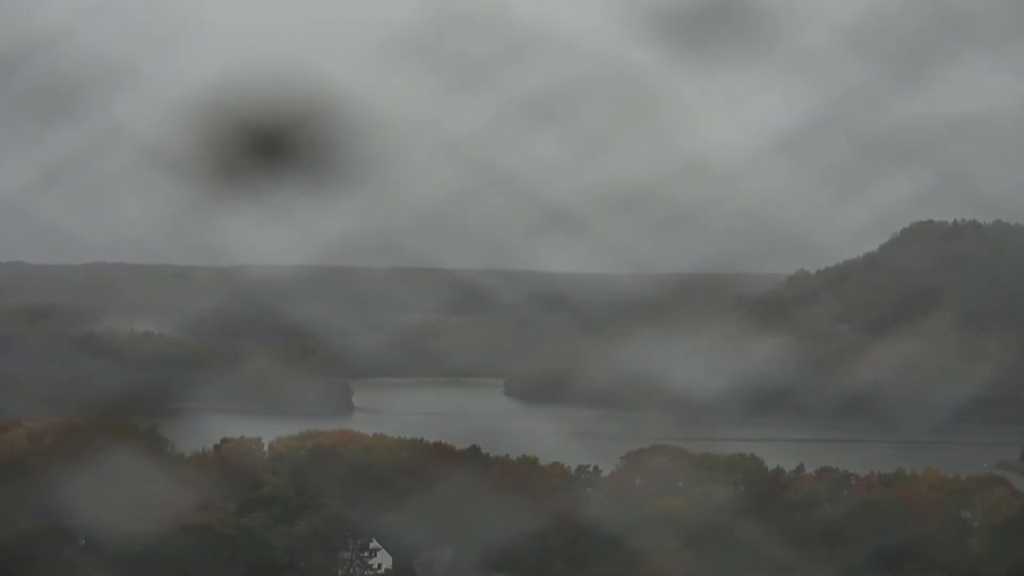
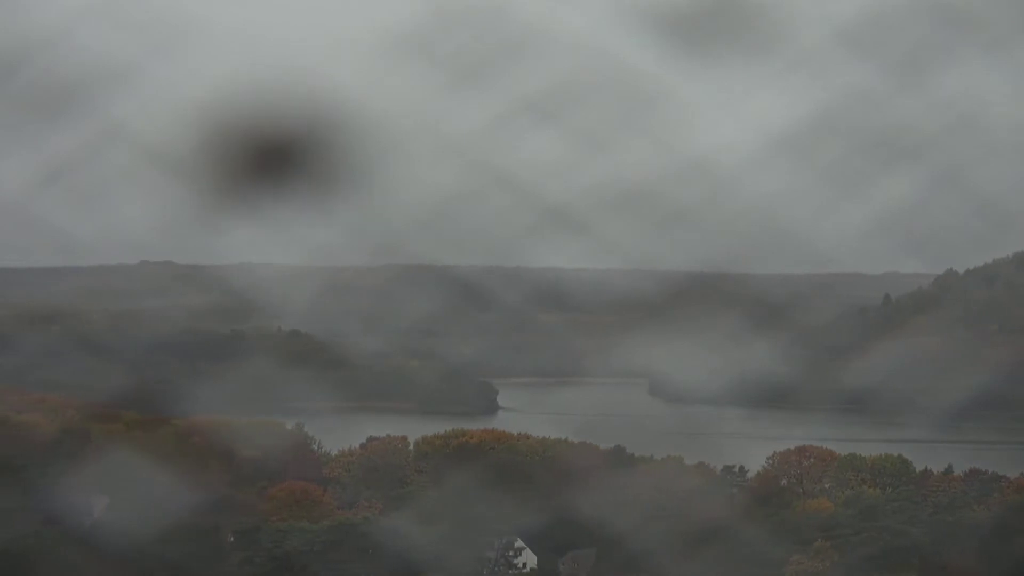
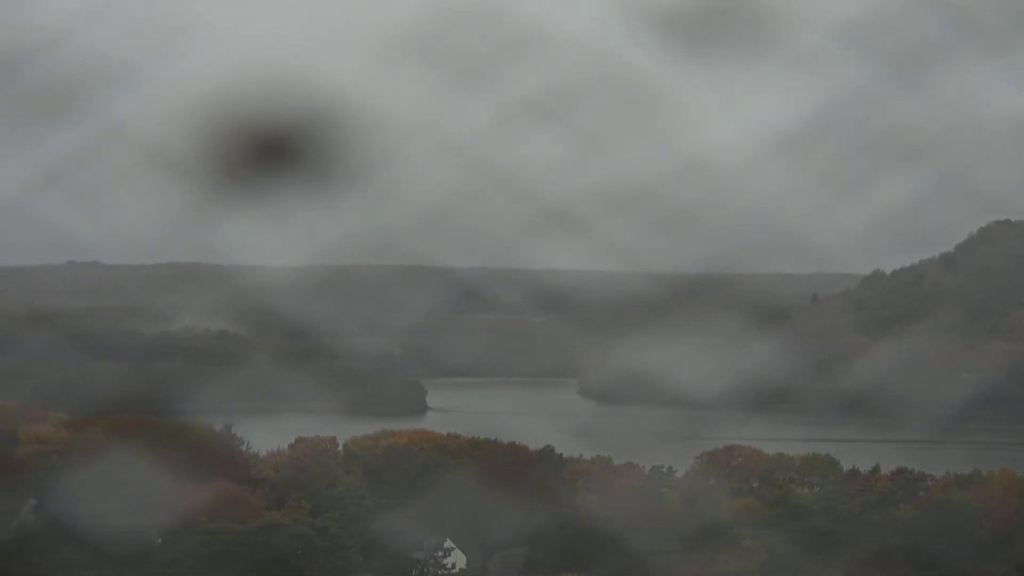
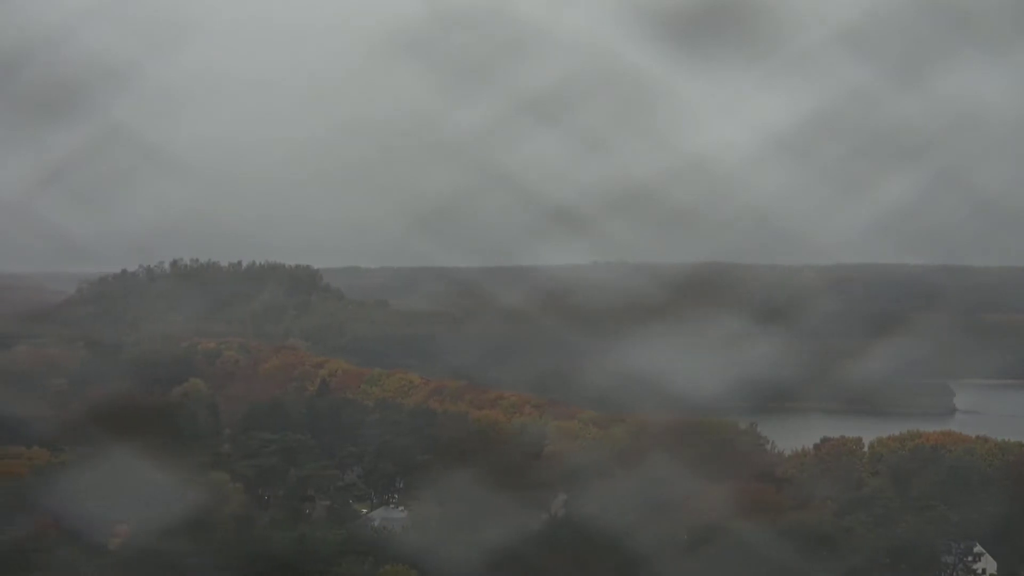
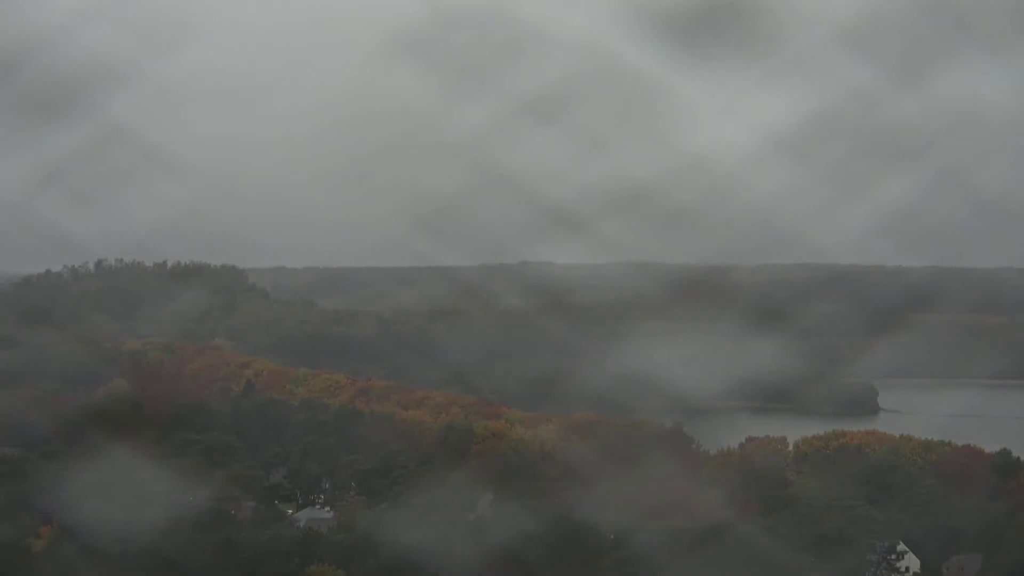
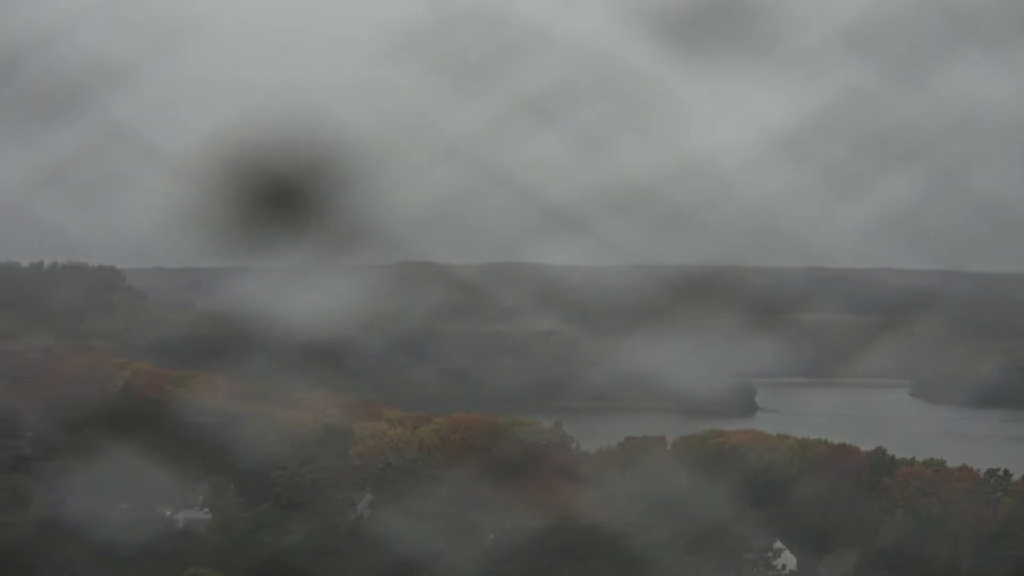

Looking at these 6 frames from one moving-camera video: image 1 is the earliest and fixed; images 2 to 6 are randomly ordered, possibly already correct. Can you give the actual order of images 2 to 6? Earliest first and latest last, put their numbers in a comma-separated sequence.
3, 2, 6, 5, 4
